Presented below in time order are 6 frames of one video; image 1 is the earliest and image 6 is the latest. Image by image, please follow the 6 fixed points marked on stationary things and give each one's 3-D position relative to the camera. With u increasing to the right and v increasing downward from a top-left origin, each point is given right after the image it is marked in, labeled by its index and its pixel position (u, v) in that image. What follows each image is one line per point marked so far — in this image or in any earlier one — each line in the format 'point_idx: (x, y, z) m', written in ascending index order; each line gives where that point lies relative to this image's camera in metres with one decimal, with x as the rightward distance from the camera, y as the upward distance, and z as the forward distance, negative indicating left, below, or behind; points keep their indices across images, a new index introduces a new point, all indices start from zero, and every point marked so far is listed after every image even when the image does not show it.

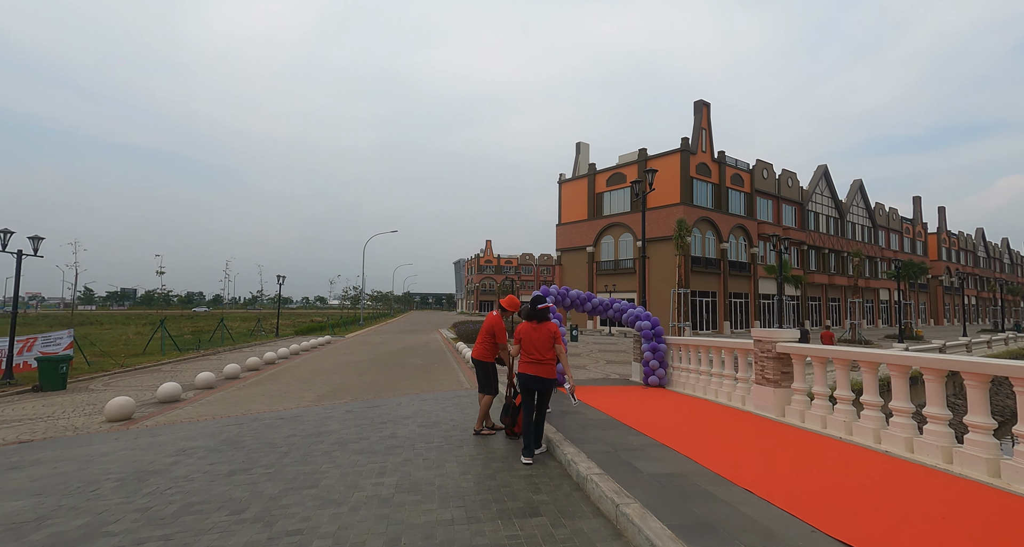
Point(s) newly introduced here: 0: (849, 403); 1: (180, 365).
0: (+3.8, -1.4, +5.2) m
1: (-10.9, -3.0, +15.2) m
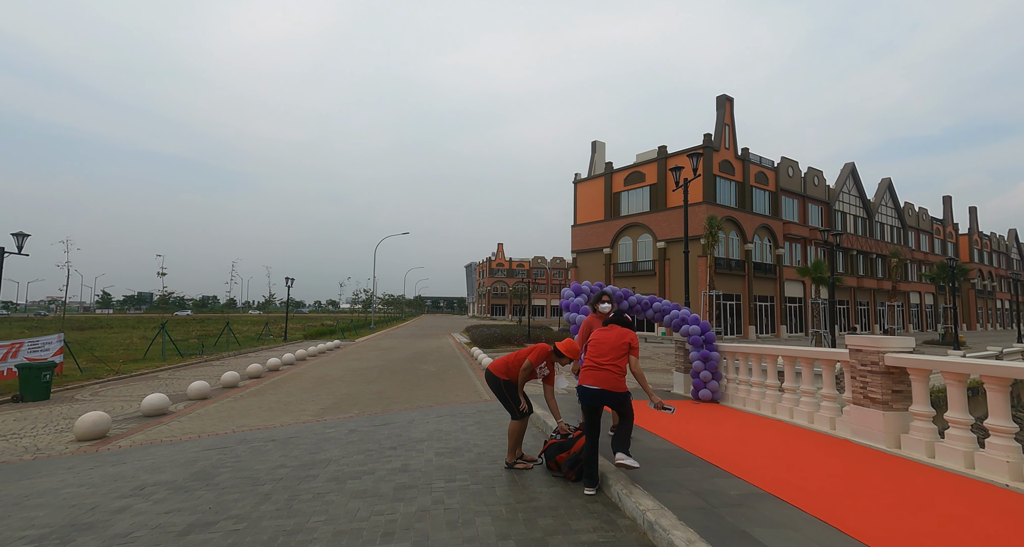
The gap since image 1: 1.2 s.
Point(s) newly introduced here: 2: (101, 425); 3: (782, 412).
0: (+4.2, -1.4, +3.9) m
1: (-10.3, -3.0, +14.3) m
2: (-6.3, -2.3, +7.1) m
3: (+3.7, -1.9, +6.3) m
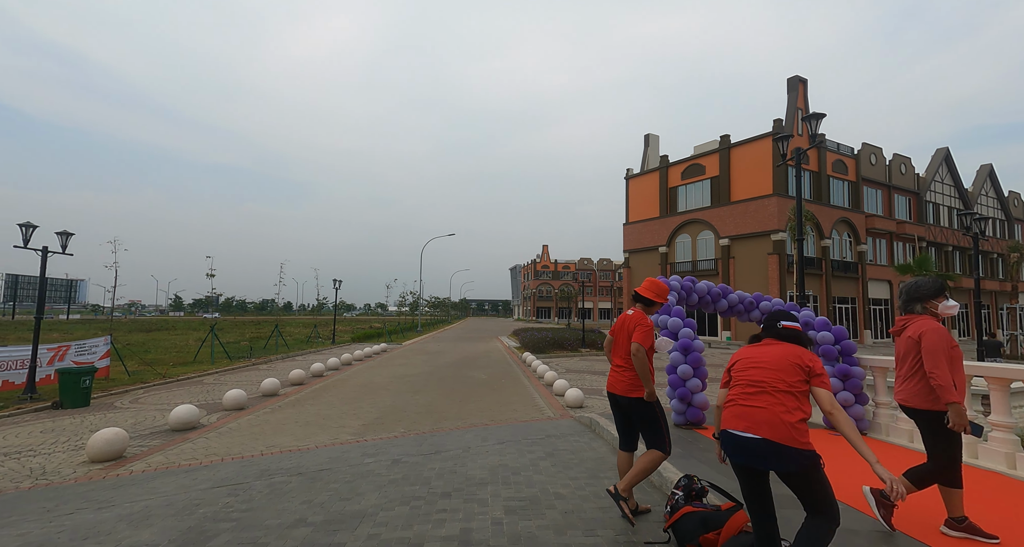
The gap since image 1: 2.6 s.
0: (+4.8, -1.2, +2.0) m
1: (-8.6, -3.1, +13.7) m
2: (-5.3, -2.3, +6.1) m
3: (+4.6, -1.8, +4.4) m
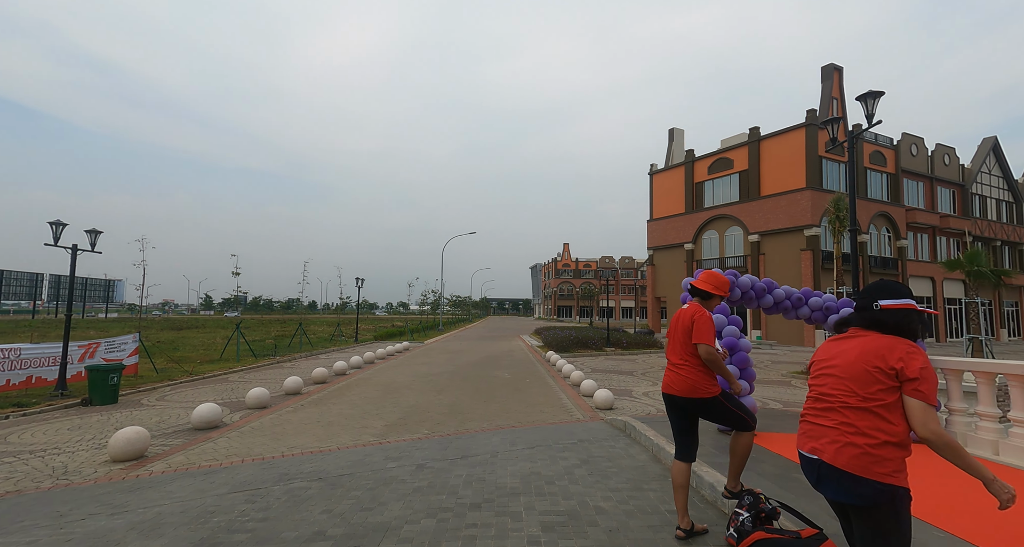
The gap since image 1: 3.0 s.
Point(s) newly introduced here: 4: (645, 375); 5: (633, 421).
0: (+5.0, -1.1, +1.4) m
1: (-7.8, -3.0, +13.7) m
2: (-4.9, -2.2, +6.0) m
3: (+4.9, -1.7, +3.9) m
4: (+4.3, -3.3, +15.1) m
5: (+1.7, -2.1, +6.6) m
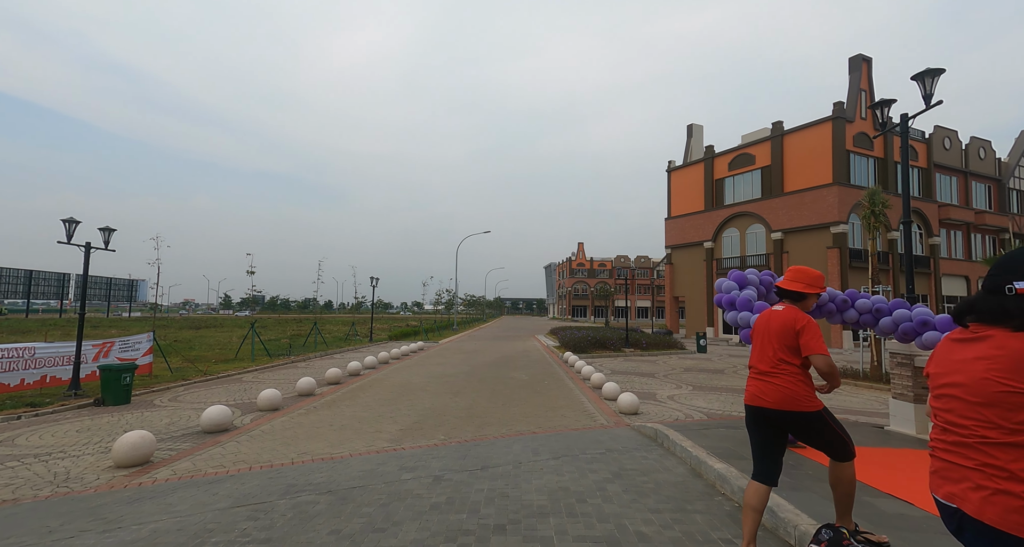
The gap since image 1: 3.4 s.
0: (+5.1, -1.1, +0.9) m
1: (-7.3, -2.9, +13.5) m
2: (-4.6, -2.2, +5.7) m
3: (+5.1, -1.6, +3.3) m
4: (+4.9, -3.3, +14.6) m
5: (+2.0, -2.1, +6.1) m
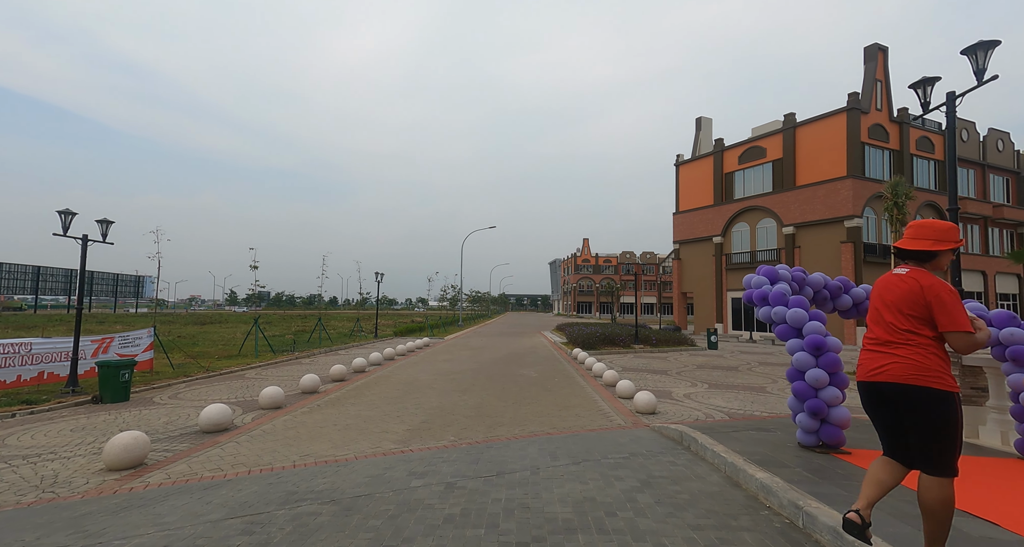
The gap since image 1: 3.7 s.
0: (+5.3, -1.0, +0.4) m
1: (-7.1, -2.8, +13.2) m
2: (-4.4, -2.1, +5.4) m
3: (+5.3, -1.5, +2.9) m
4: (+5.2, -3.1, +14.1) m
5: (+2.2, -1.9, +5.7) m
